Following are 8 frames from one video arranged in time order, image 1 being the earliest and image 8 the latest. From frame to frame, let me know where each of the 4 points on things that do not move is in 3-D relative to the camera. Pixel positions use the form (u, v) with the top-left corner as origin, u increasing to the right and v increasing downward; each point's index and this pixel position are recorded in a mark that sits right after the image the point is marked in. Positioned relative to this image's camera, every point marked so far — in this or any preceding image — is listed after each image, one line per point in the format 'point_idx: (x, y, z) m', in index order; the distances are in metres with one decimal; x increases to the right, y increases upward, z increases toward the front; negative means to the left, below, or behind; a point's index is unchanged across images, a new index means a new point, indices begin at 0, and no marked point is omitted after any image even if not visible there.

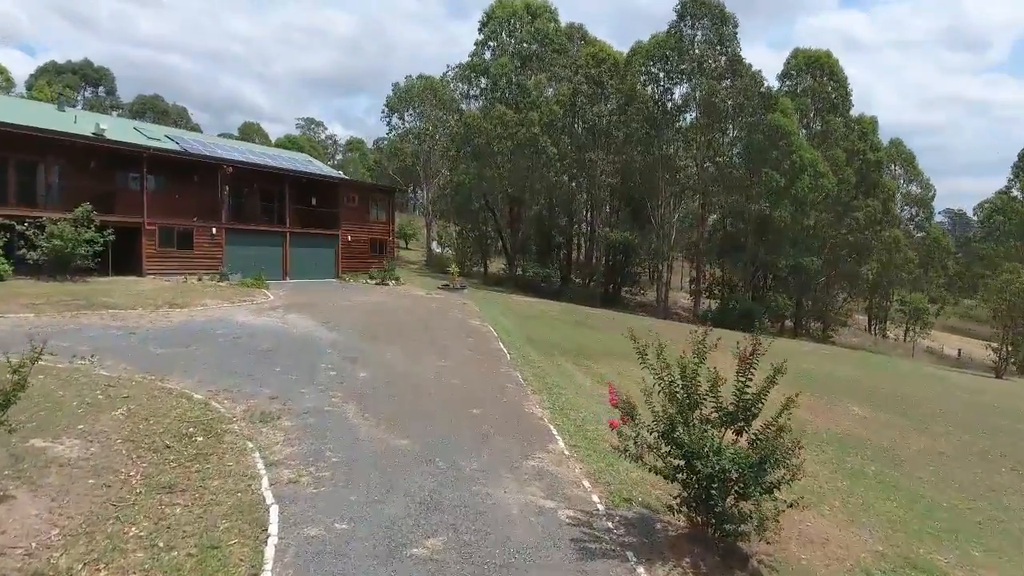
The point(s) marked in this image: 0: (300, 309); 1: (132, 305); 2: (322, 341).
0: (-6.3, -0.6, +19.3) m
1: (-10.1, -0.5, +17.4) m
2: (-4.2, -1.2, +14.6) m
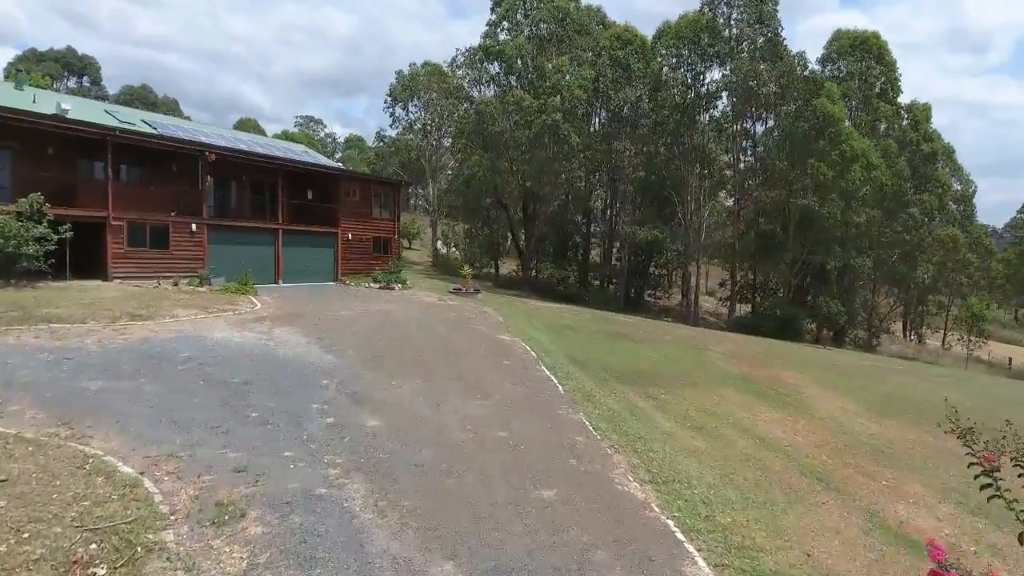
0: (-5.4, -0.8, +15.9) m
1: (-9.2, -0.7, +14.0) m
2: (-3.4, -1.4, +11.2) m
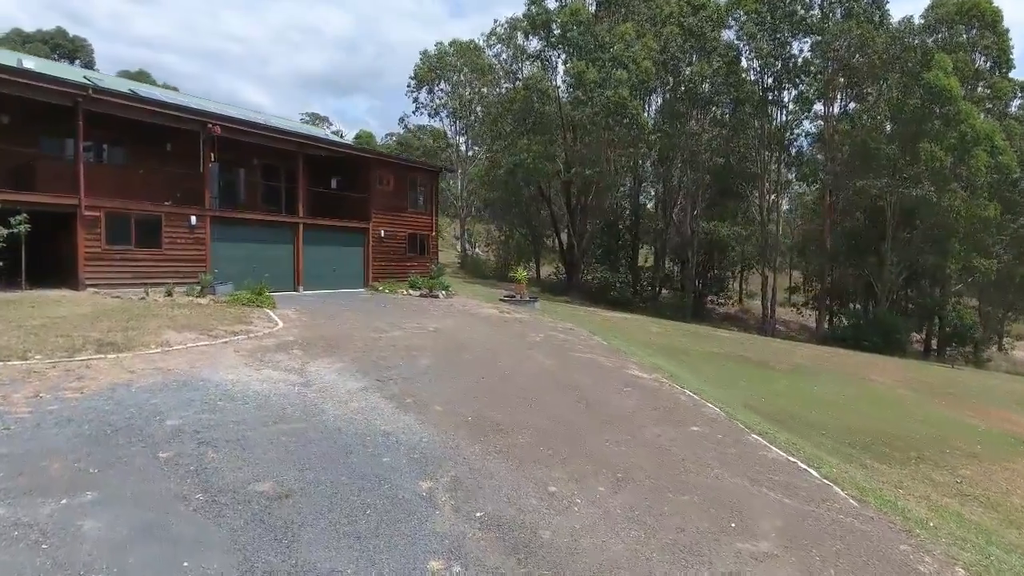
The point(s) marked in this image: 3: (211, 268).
0: (-3.1, -1.1, +11.1) m
1: (-7.0, -0.9, +9.3) m
2: (-1.1, -1.6, +6.4) m
3: (-8.3, +0.5, +18.0) m
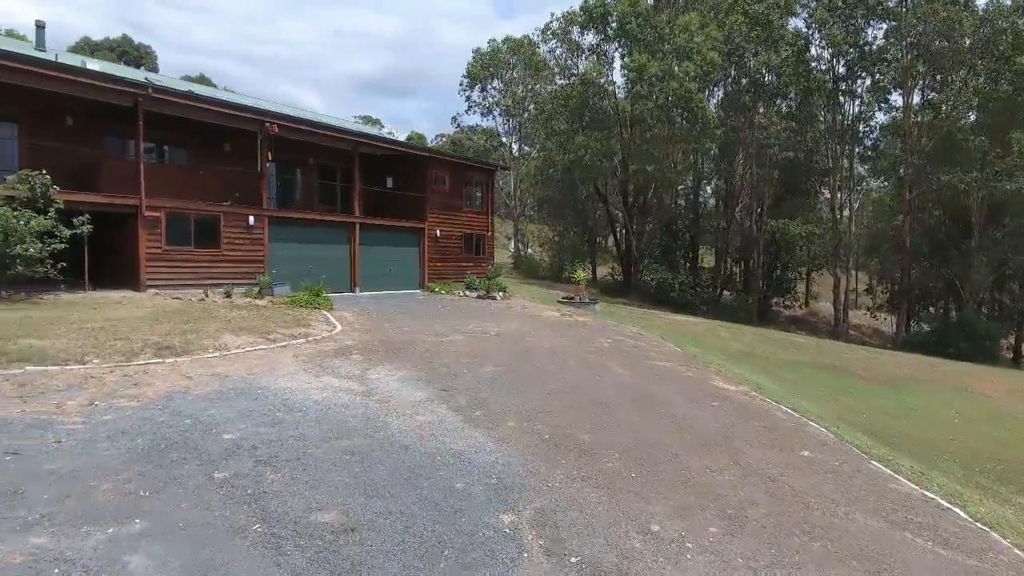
0: (-2.0, -1.1, +10.6) m
1: (-5.9, -1.0, +9.0) m
2: (-0.3, -1.6, +5.7) m
3: (-6.6, +0.5, +17.8) m
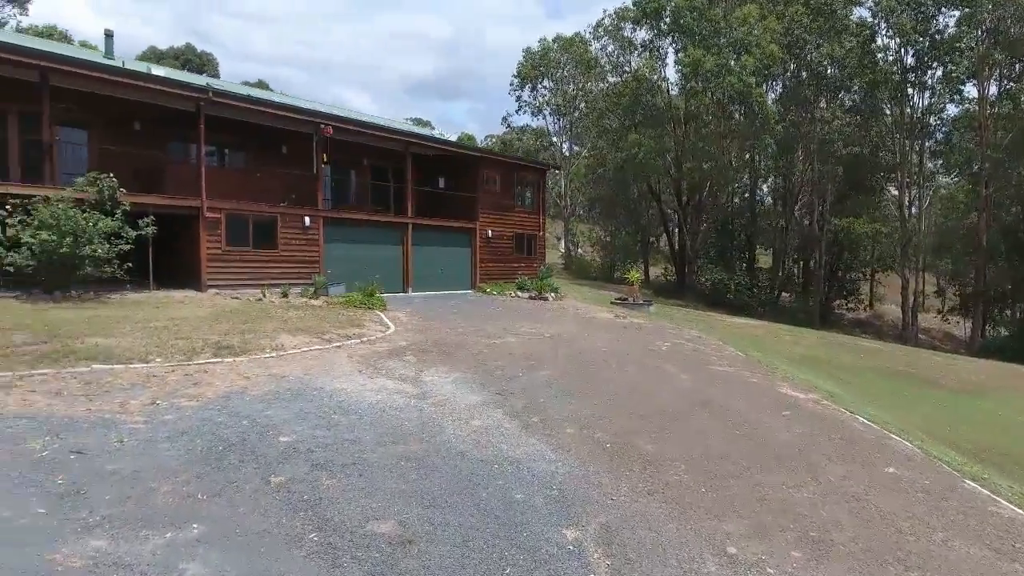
0: (-1.1, -1.1, +10.4) m
1: (-5.2, -1.0, +9.2) m
2: (+0.2, -1.7, +5.5) m
3: (-5.2, +0.5, +18.0) m
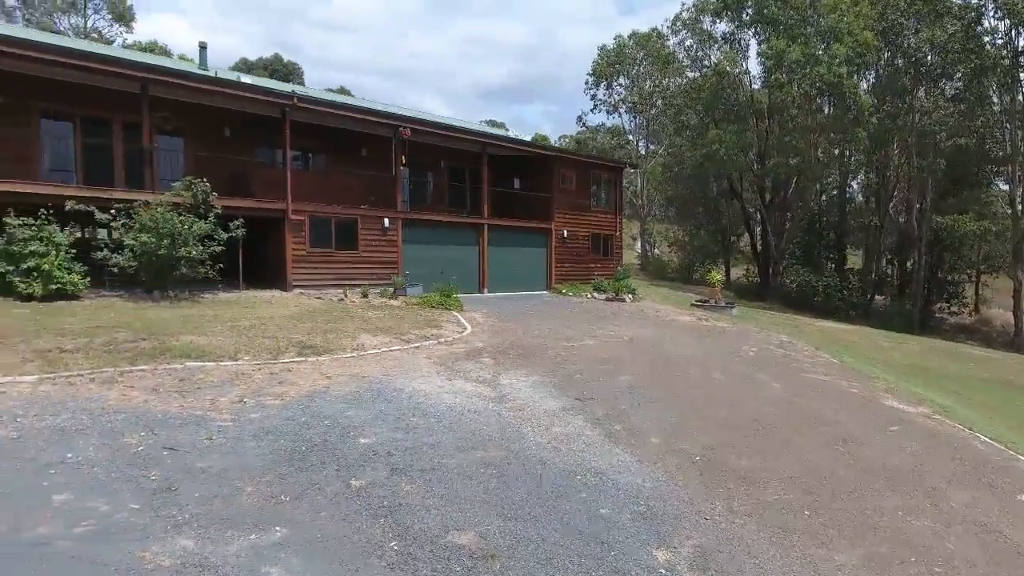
0: (+0.2, -1.1, +10.2) m
1: (-4.0, -1.0, +9.5) m
2: (+0.9, -1.7, +5.2) m
3: (-3.1, +0.5, +18.2) m
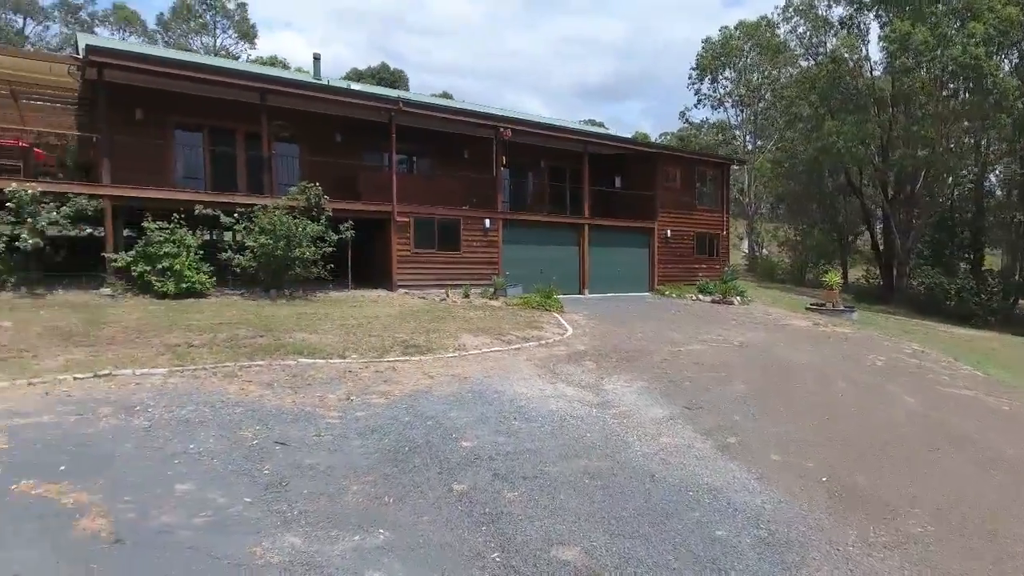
0: (+1.7, -1.2, +9.9) m
1: (-2.5, -1.0, +9.7) m
2: (+1.7, -1.7, +4.8) m
3: (-0.3, +0.5, +18.2) m
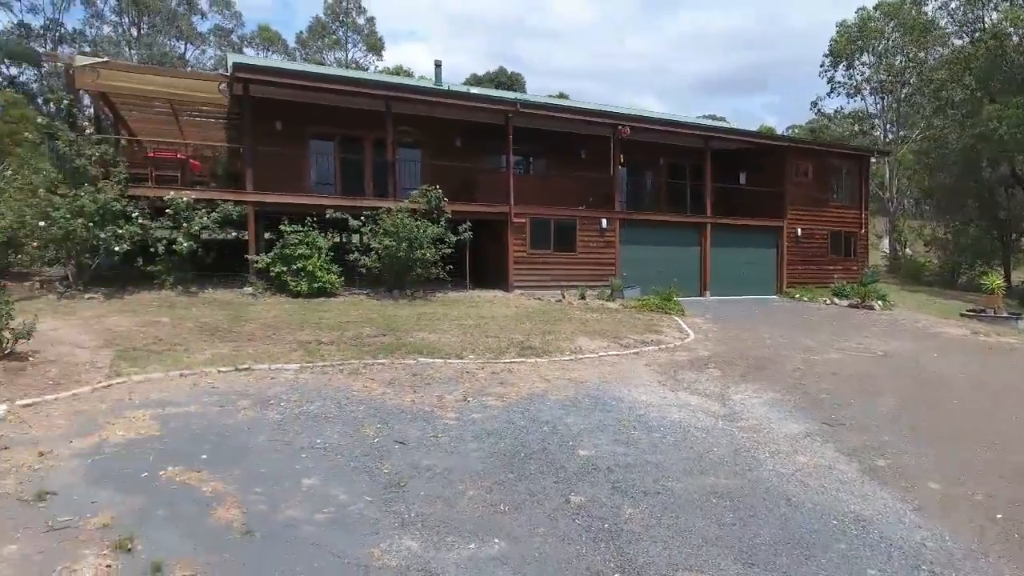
0: (+3.4, -1.2, +9.2) m
1: (-0.8, -1.0, +9.8) m
2: (+2.5, -1.8, +4.2) m
3: (+2.9, +0.4, +17.8) m
